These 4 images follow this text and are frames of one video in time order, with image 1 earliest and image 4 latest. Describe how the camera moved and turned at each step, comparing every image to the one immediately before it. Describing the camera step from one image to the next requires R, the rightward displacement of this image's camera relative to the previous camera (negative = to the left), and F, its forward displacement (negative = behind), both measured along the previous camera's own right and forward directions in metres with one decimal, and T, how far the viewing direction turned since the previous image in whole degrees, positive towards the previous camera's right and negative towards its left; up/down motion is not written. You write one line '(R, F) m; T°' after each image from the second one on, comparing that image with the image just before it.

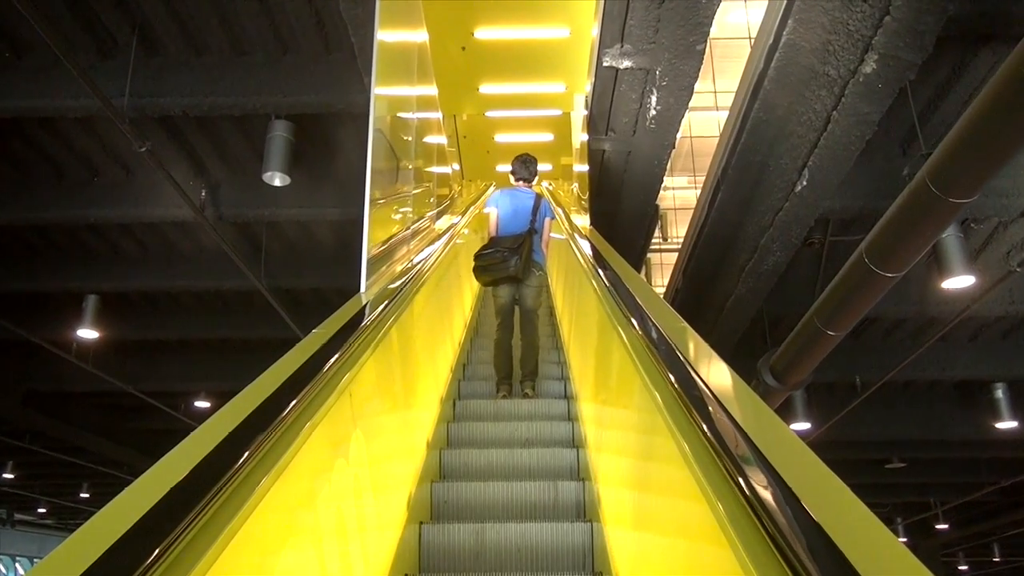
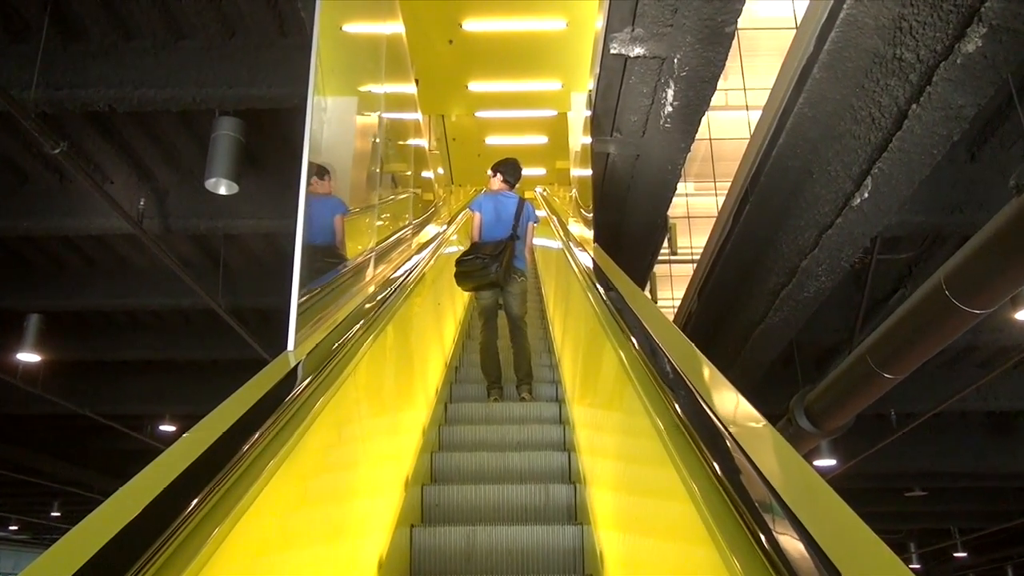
(0.0, +0.8) m; +1°
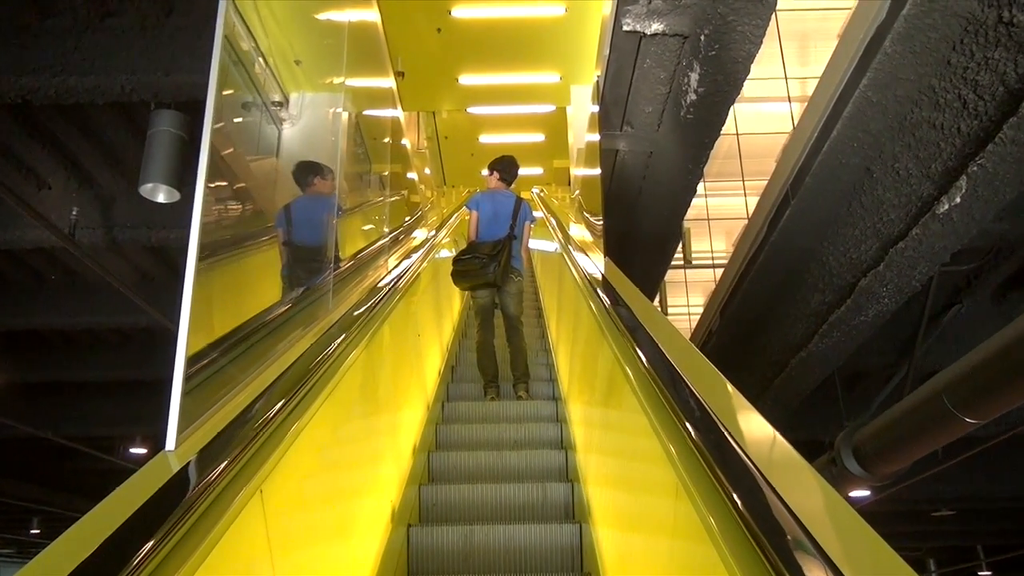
(0.0, +0.7) m; 0°
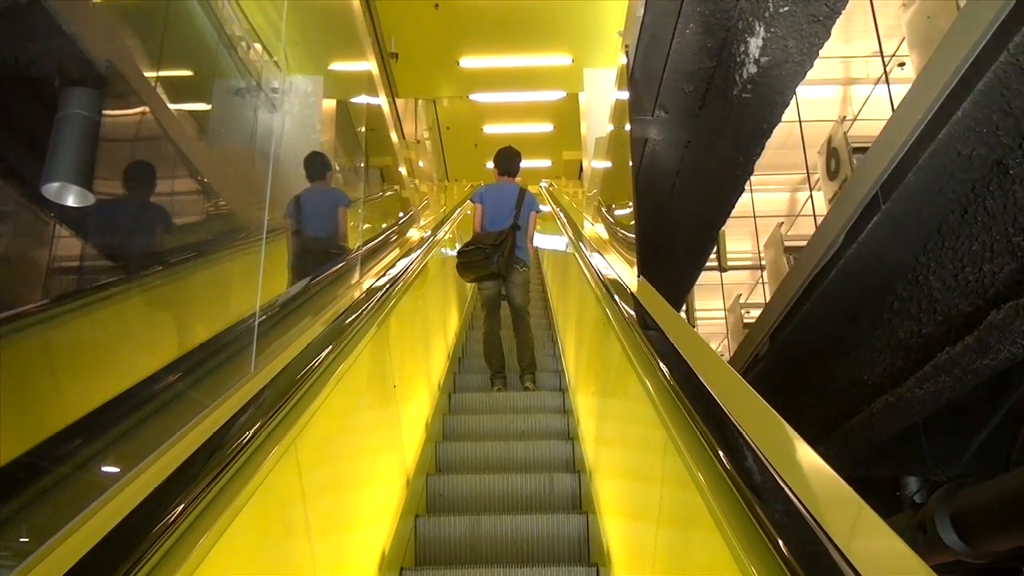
(0.0, +0.8) m; 0°
